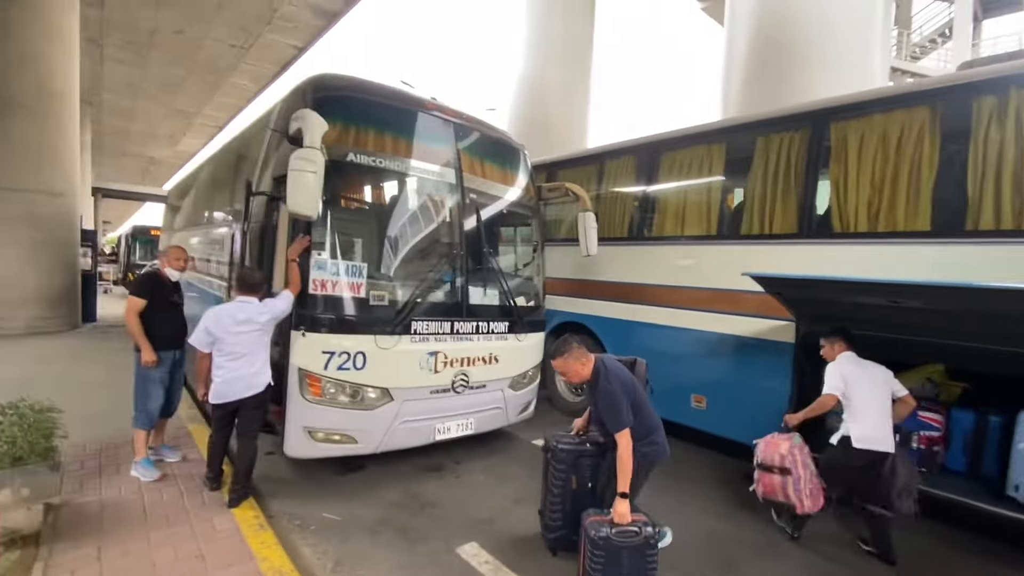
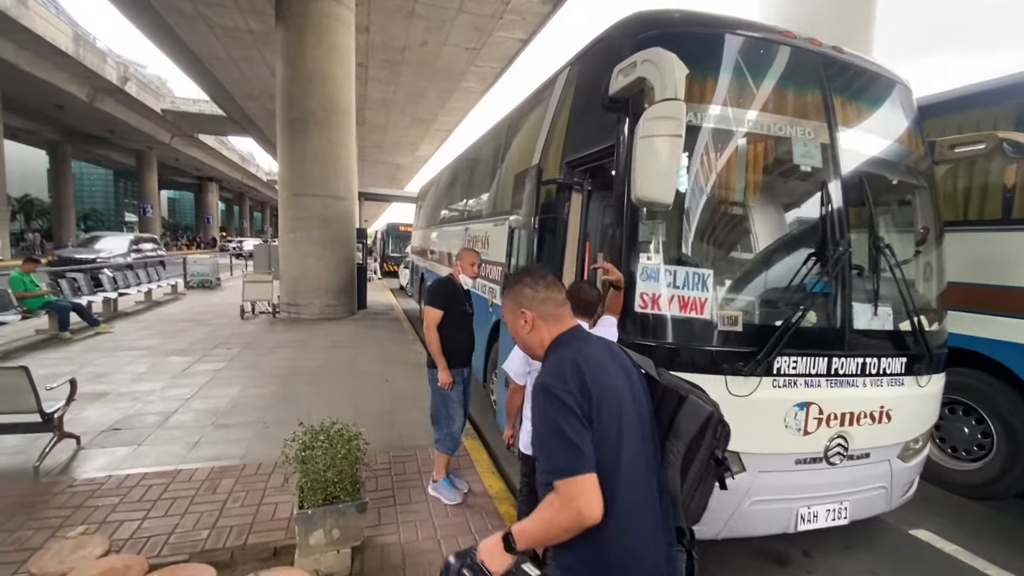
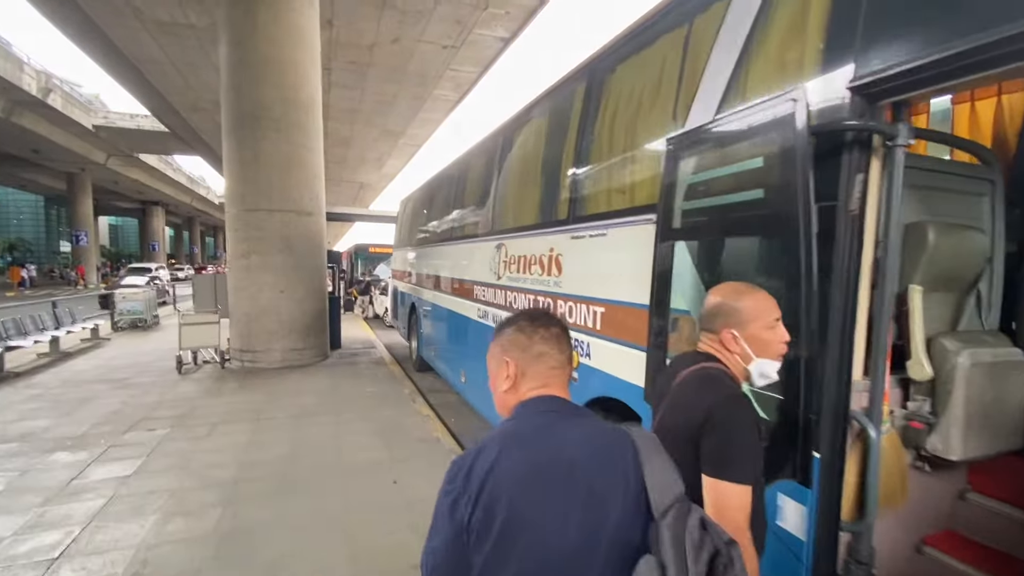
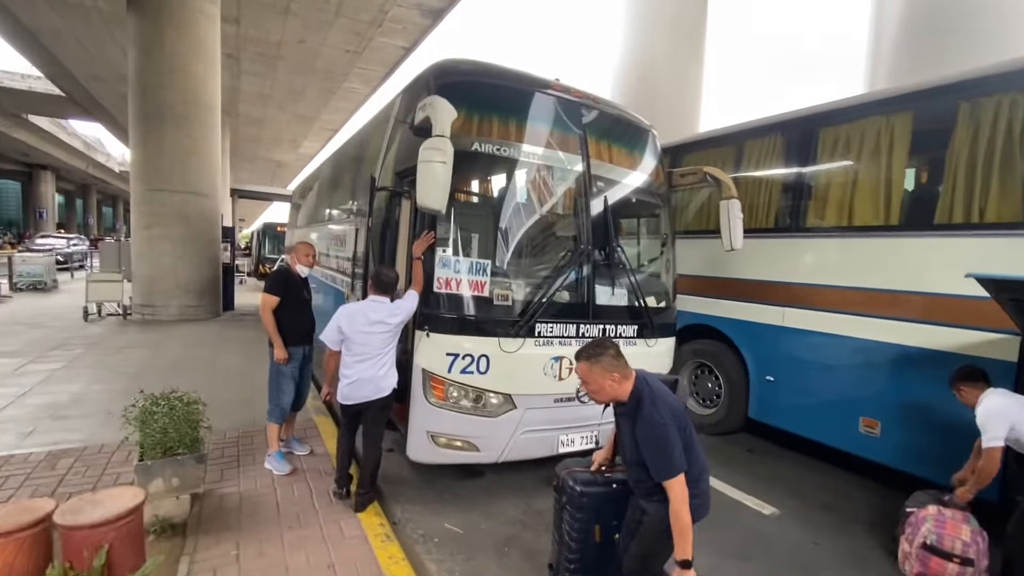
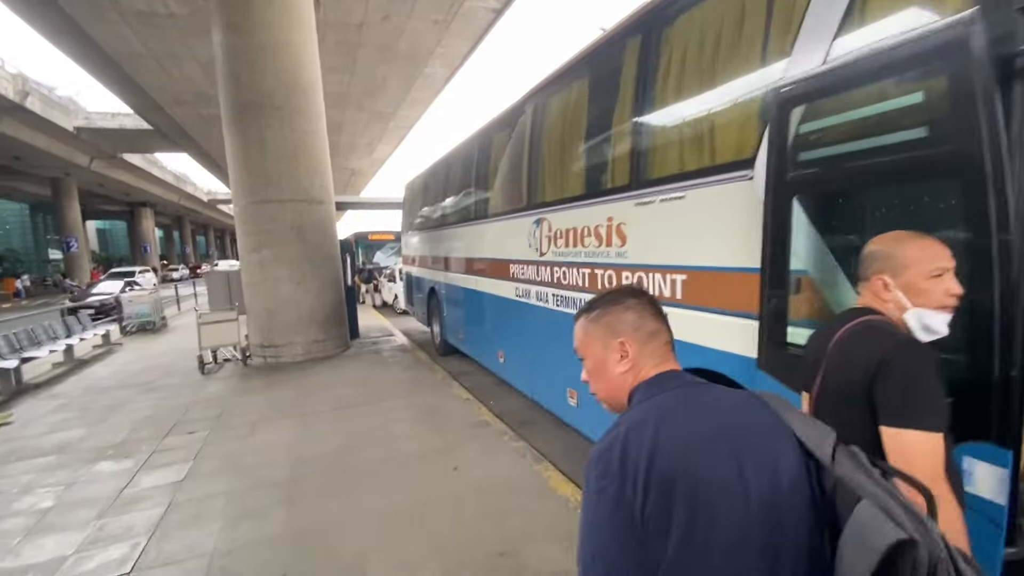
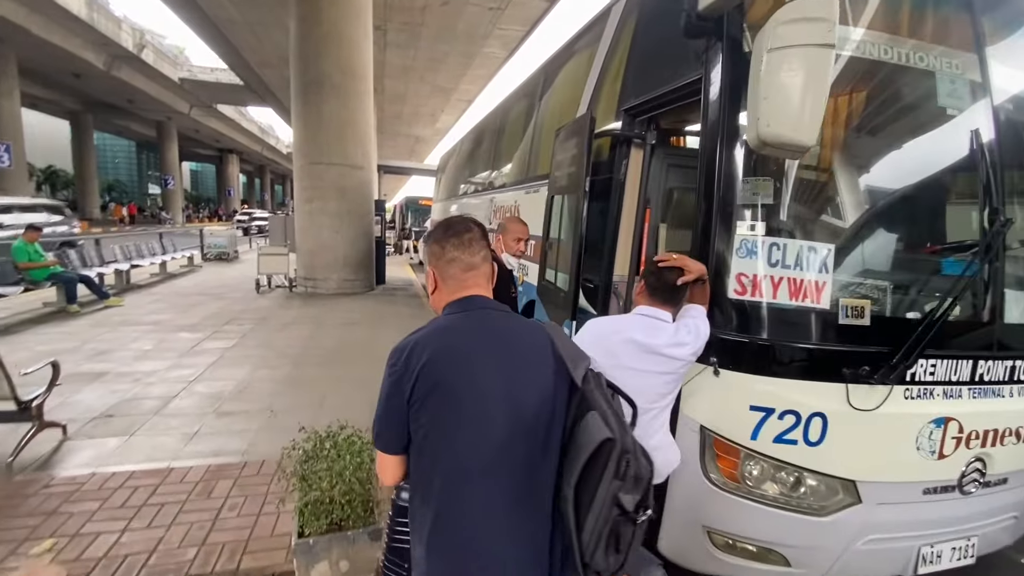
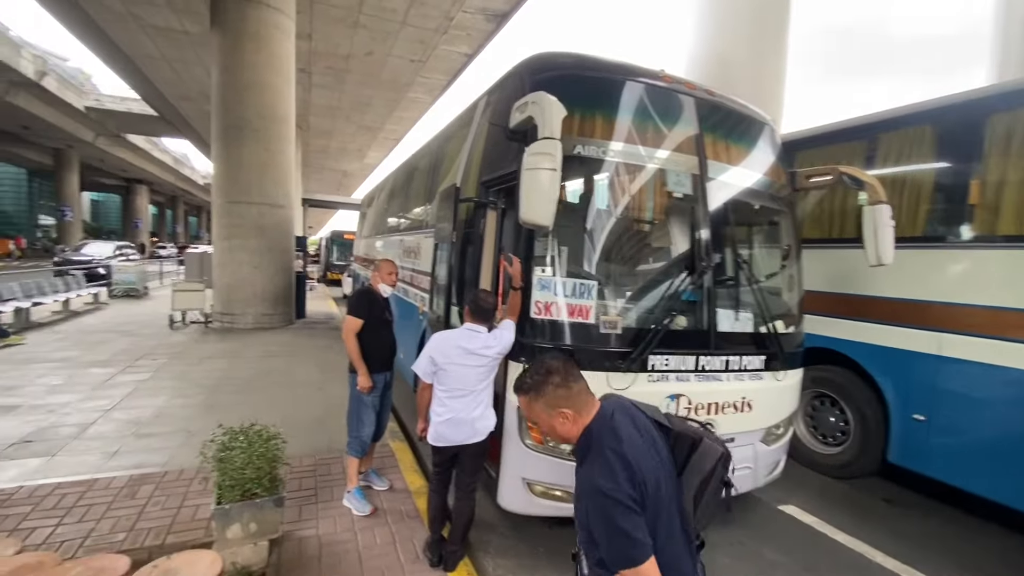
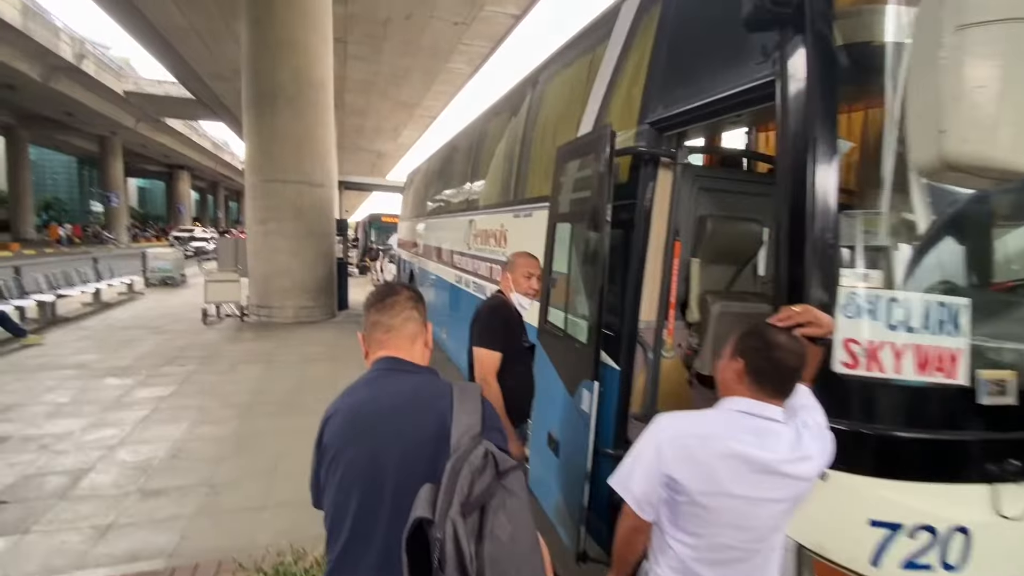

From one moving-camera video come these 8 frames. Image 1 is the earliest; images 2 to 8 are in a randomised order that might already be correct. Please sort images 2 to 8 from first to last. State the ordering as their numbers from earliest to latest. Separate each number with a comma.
4, 7, 2, 6, 8, 3, 5
